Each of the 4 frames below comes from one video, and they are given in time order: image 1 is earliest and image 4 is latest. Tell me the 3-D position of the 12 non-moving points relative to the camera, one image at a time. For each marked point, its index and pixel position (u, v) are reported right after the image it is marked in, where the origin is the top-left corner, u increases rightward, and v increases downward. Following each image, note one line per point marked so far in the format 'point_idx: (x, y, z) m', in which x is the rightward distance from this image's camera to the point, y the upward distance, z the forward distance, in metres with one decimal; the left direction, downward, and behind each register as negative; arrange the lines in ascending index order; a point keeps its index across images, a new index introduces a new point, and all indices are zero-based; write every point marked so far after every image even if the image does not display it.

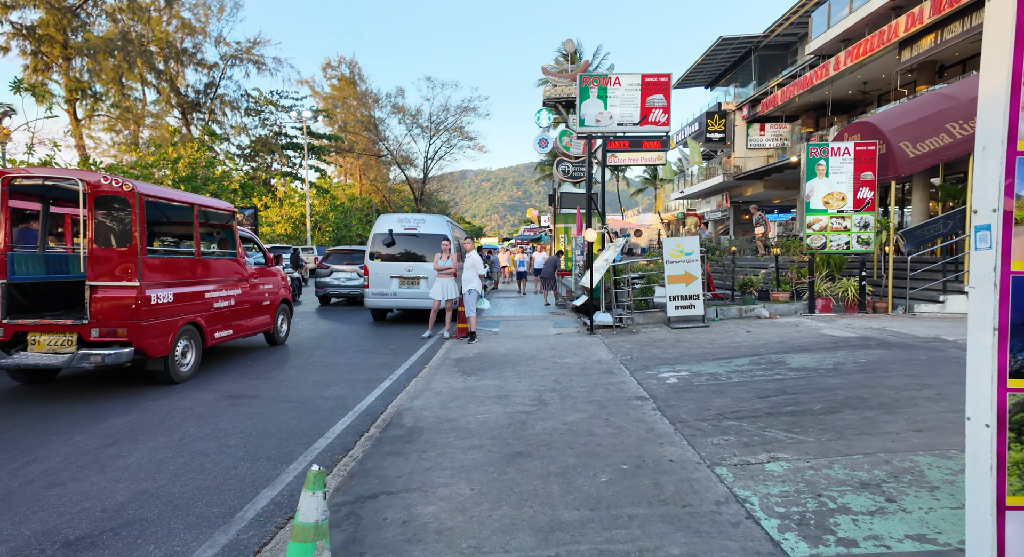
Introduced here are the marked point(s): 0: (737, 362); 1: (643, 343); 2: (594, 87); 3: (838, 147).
0: (+2.7, -1.0, +6.8) m
1: (+2.0, -1.0, +8.8) m
2: (+1.9, +4.3, +13.0) m
3: (+5.8, +2.3, +10.3) m
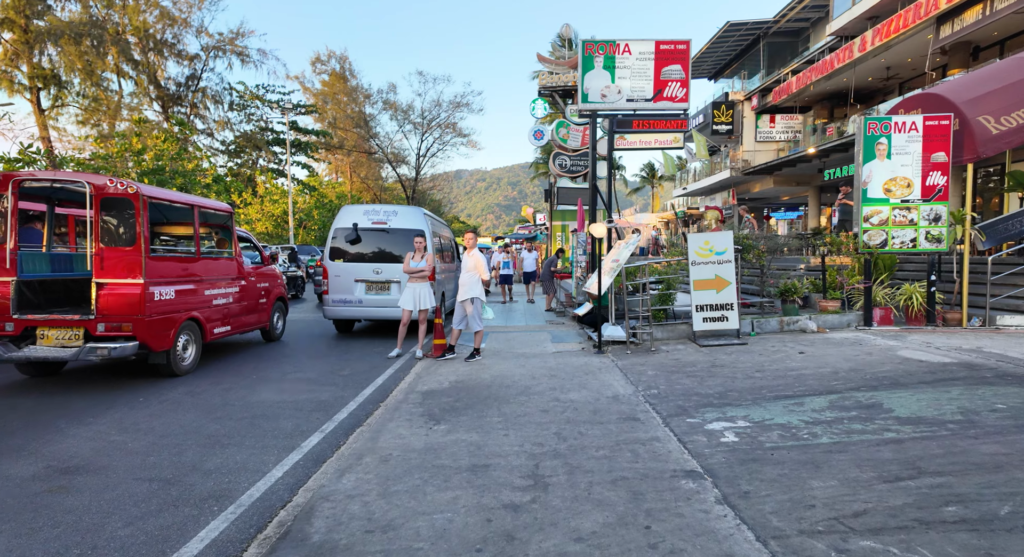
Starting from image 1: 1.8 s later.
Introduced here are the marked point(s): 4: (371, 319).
0: (+2.5, -1.1, +4.9) m
1: (+1.8, -1.1, +6.9) m
2: (+1.7, +4.2, +11.0) m
3: (+5.6, +2.3, +8.3) m
4: (-2.5, -0.7, +10.2) m
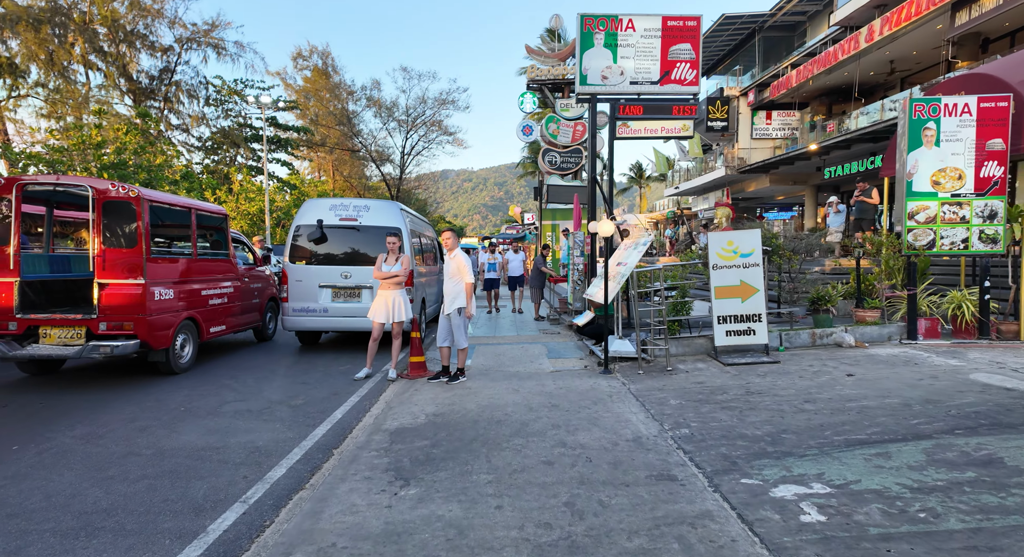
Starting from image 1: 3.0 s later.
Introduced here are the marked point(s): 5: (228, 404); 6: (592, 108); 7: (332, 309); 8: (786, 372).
0: (+2.5, -1.1, +3.7) m
1: (+1.8, -1.1, +5.6) m
2: (+1.5, +4.2, +9.8) m
3: (+5.5, +2.2, +7.2) m
4: (-2.7, -0.8, +8.8) m
5: (-2.8, -1.3, +5.7) m
6: (+1.4, +3.0, +10.1) m
7: (-2.7, -0.4, +8.6) m
8: (+3.0, -1.0, +6.4) m
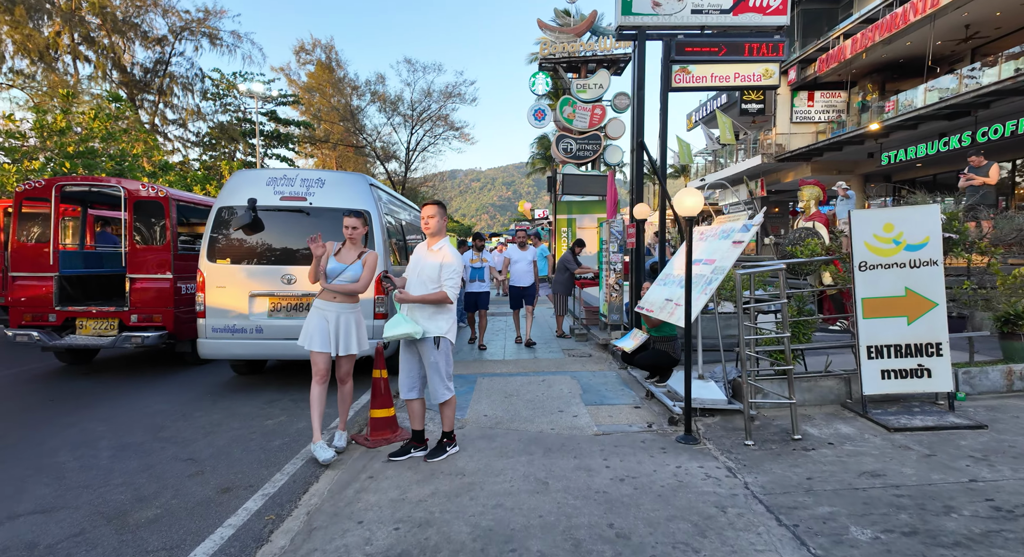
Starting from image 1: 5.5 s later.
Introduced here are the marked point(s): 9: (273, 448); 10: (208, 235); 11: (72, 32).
0: (+2.6, -1.2, +0.9) m
1: (+1.9, -1.2, +2.9) m
2: (+1.7, +4.1, +7.1) m
3: (+5.7, +2.1, +4.4) m
4: (-2.5, -0.8, +6.2) m
5: (-2.7, -1.3, +3.0) m
6: (+1.6, +2.9, +7.4) m
7: (-2.5, -0.5, +5.9) m
8: (+3.2, -1.1, +3.6) m
9: (-1.8, -1.3, +4.4) m
10: (-3.2, +0.5, +6.1) m
11: (-18.5, +10.3, +23.0) m
